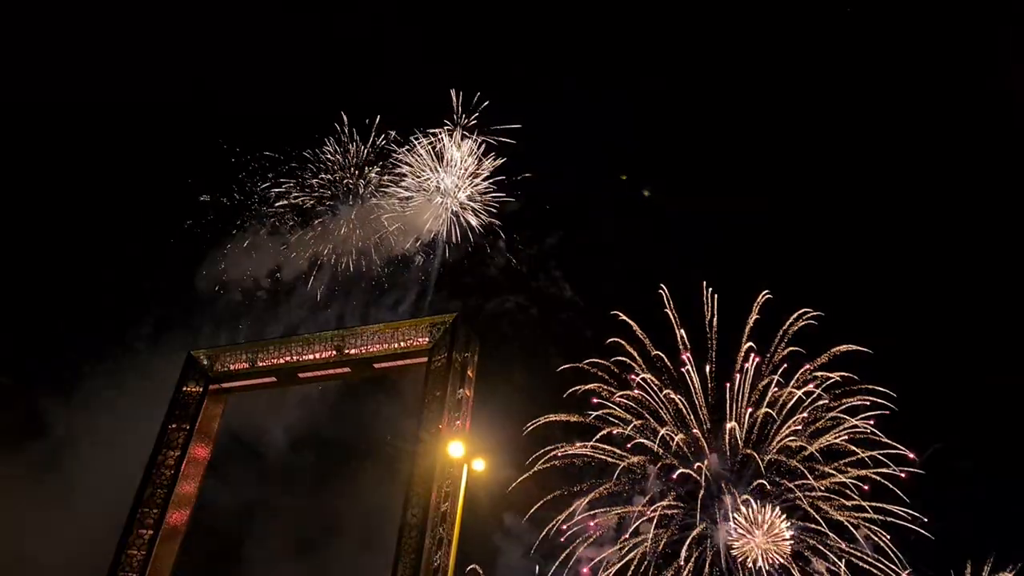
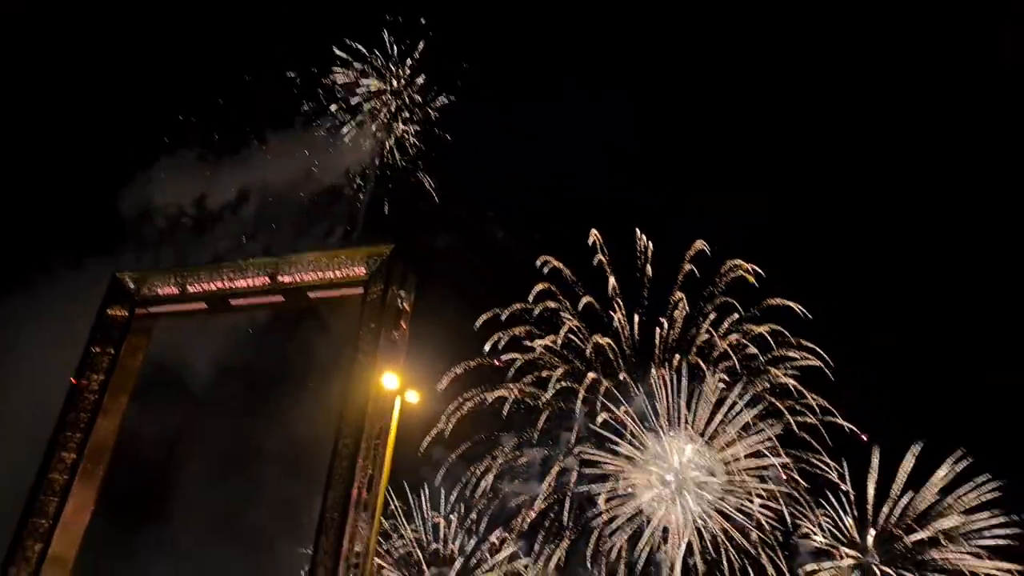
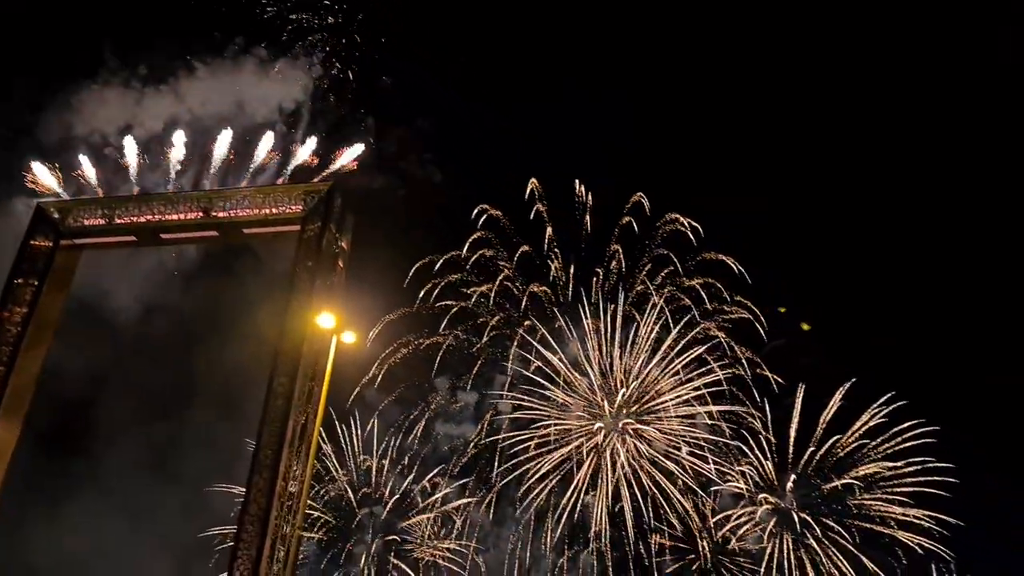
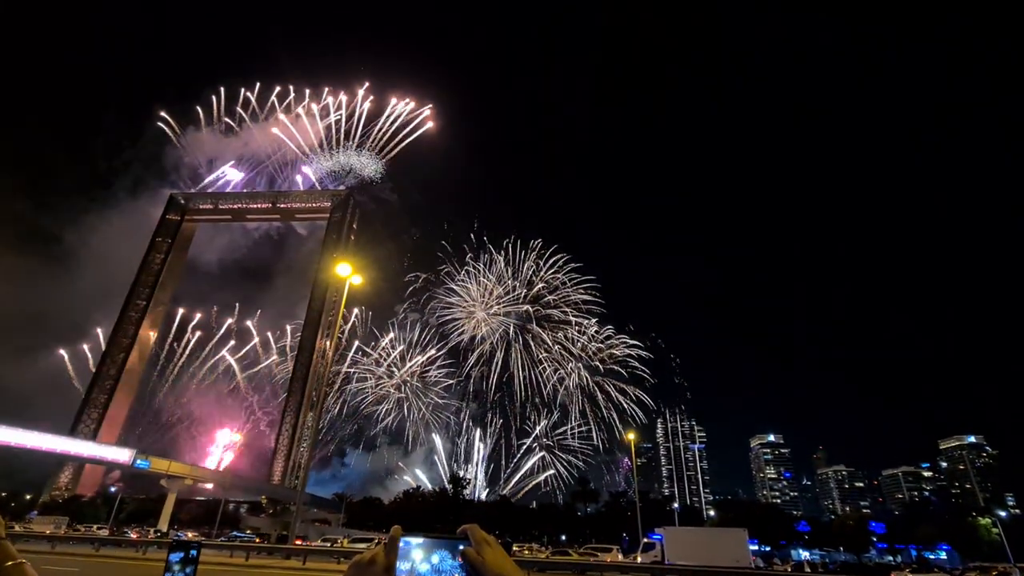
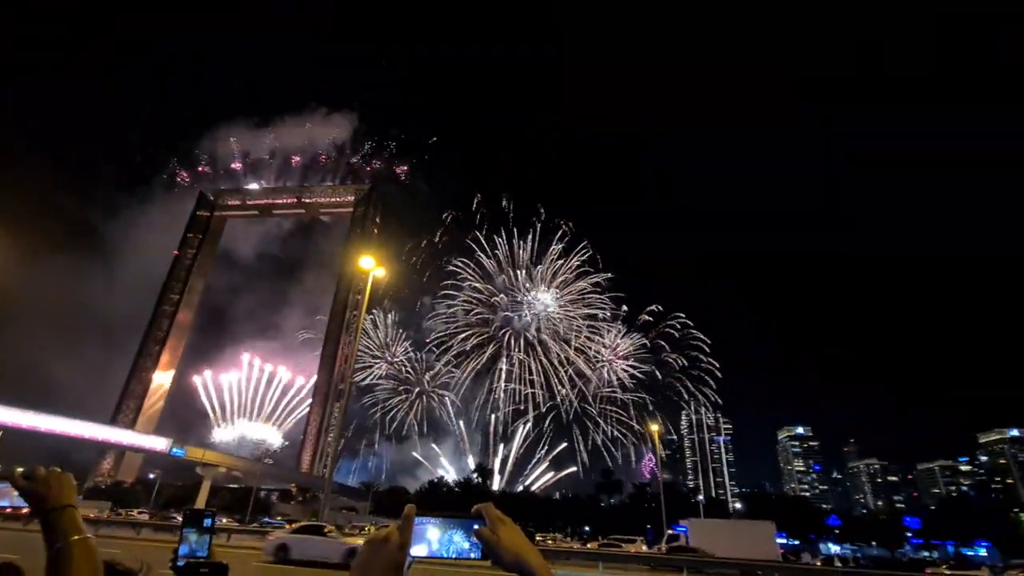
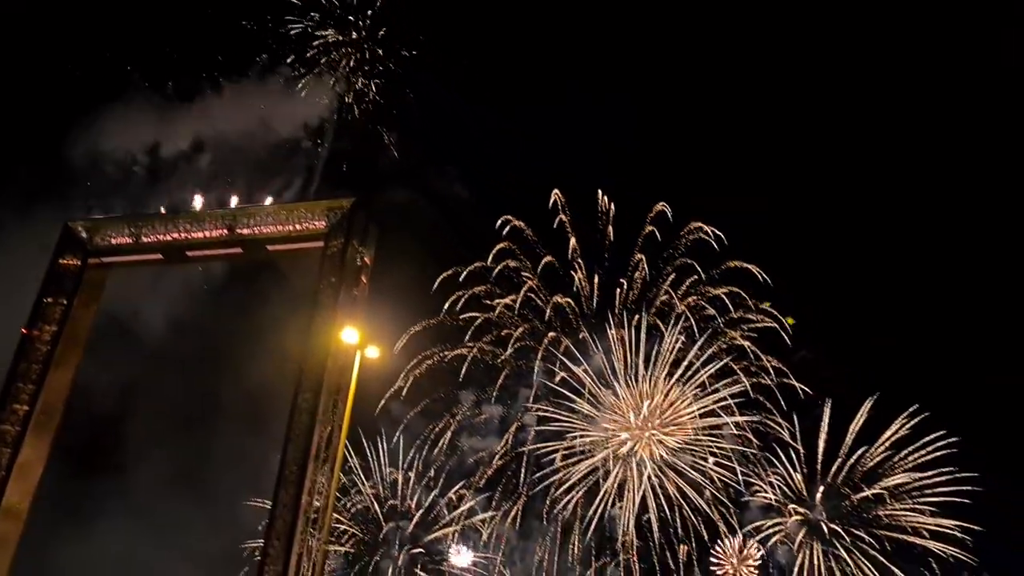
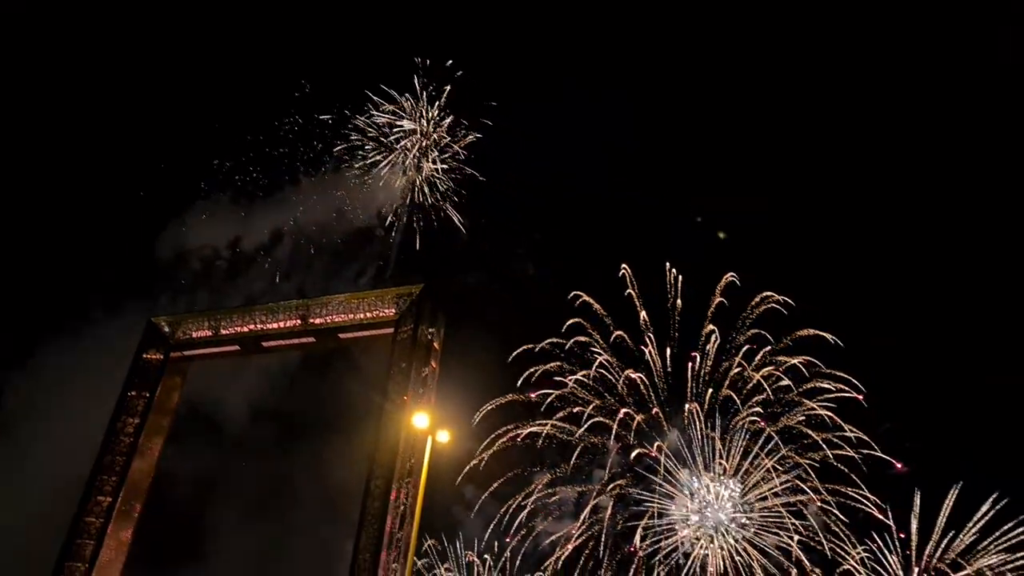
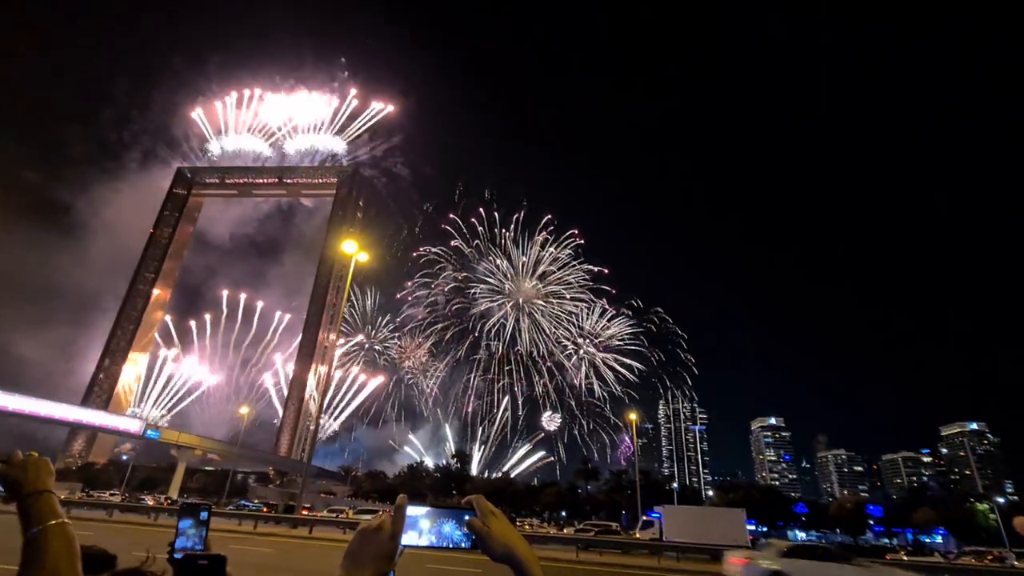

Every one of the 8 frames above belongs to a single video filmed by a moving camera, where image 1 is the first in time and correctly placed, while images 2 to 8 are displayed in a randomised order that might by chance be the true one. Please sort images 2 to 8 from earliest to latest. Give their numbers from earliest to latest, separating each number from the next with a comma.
7, 2, 6, 3, 5, 8, 4
